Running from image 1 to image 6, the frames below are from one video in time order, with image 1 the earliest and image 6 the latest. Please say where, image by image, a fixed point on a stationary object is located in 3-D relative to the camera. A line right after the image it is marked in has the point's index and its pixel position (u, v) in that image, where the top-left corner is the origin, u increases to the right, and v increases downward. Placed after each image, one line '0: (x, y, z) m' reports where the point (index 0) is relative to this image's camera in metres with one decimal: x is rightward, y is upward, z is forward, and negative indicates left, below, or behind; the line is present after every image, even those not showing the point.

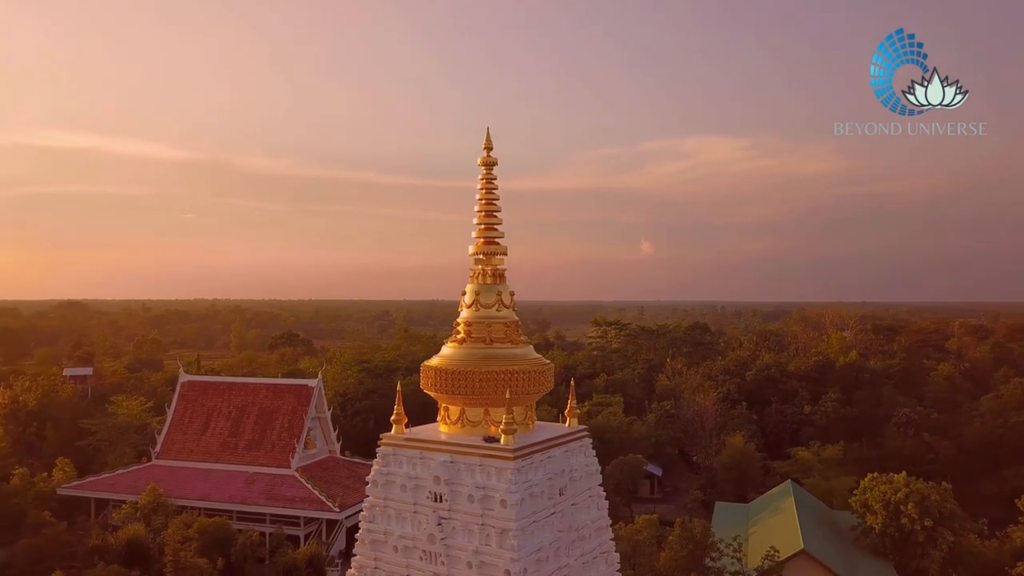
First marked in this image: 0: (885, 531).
0: (+8.9, -5.8, +19.8) m
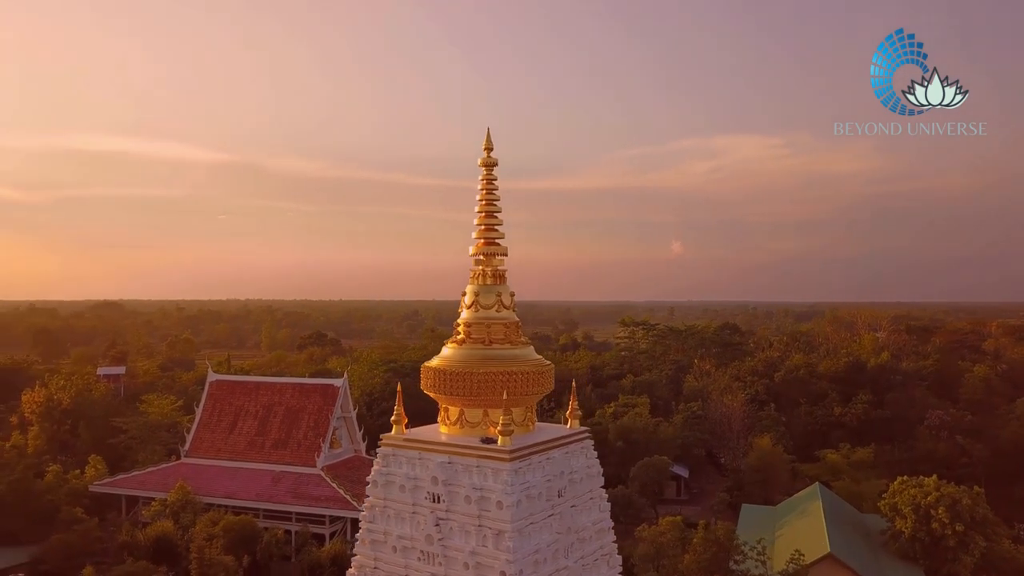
0: (+9.5, -5.8, +19.5) m
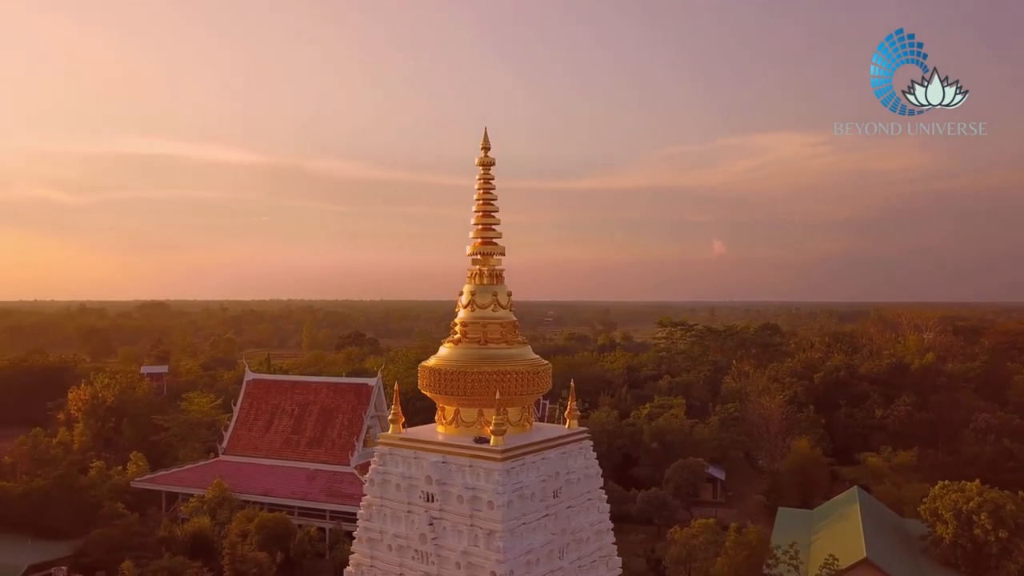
0: (+10.2, -5.8, +19.0) m
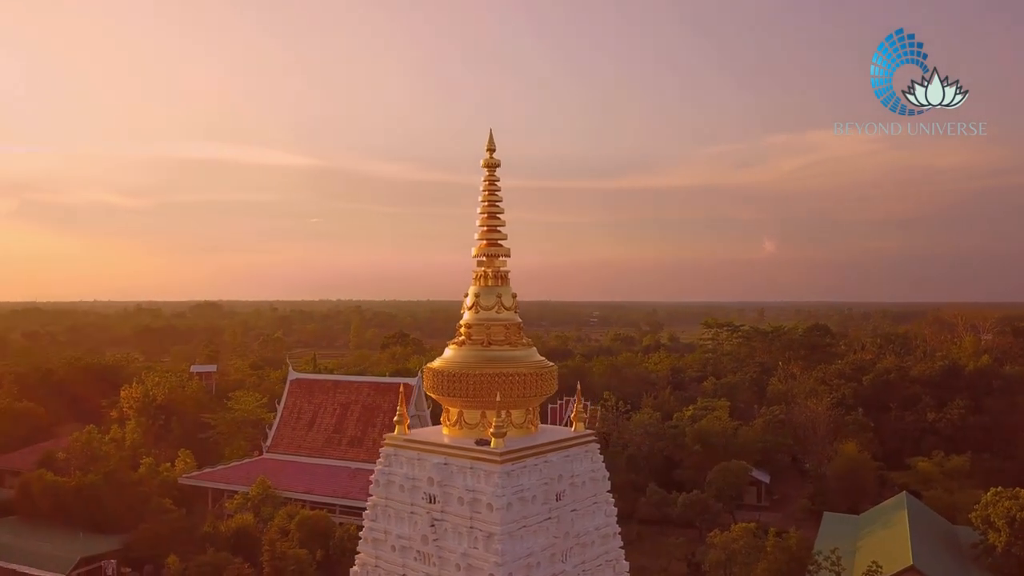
0: (+11.0, -5.8, +18.4) m
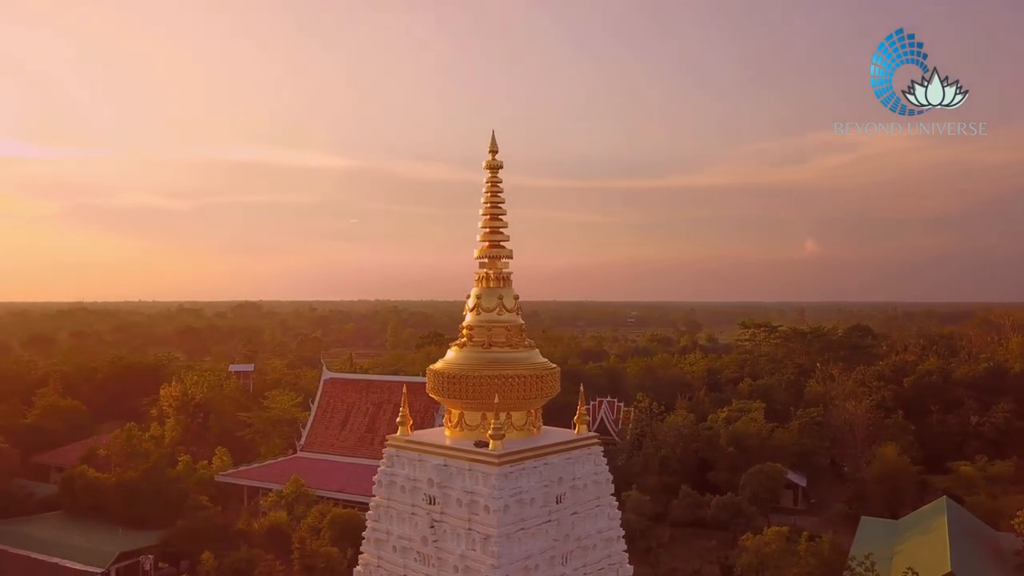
0: (+11.6, -5.8, +17.9) m
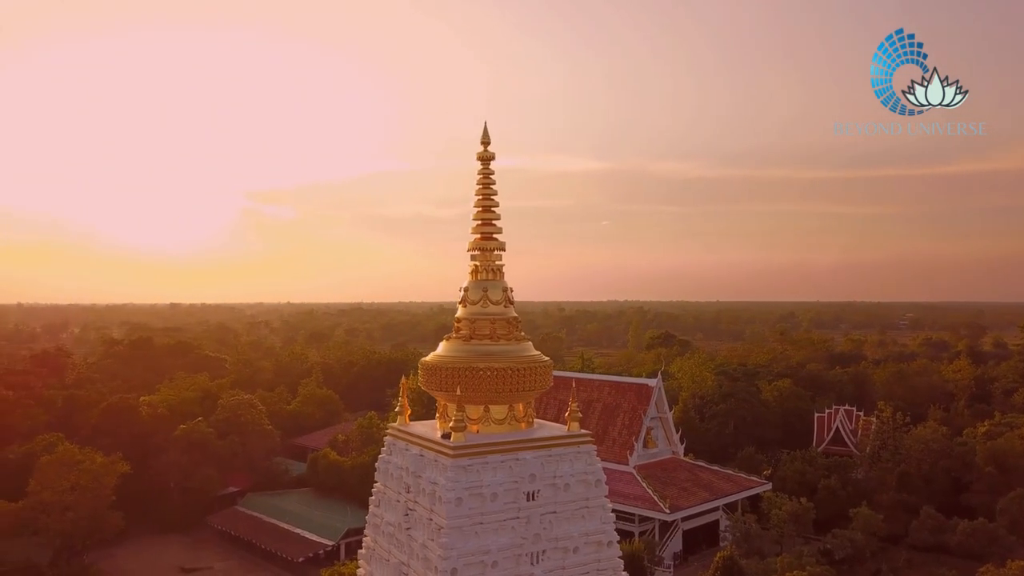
0: (+15.1, -5.7, +13.7) m
